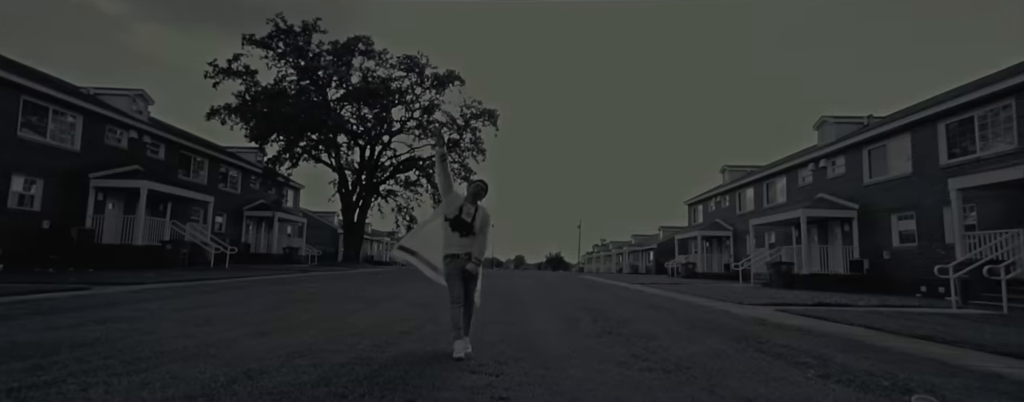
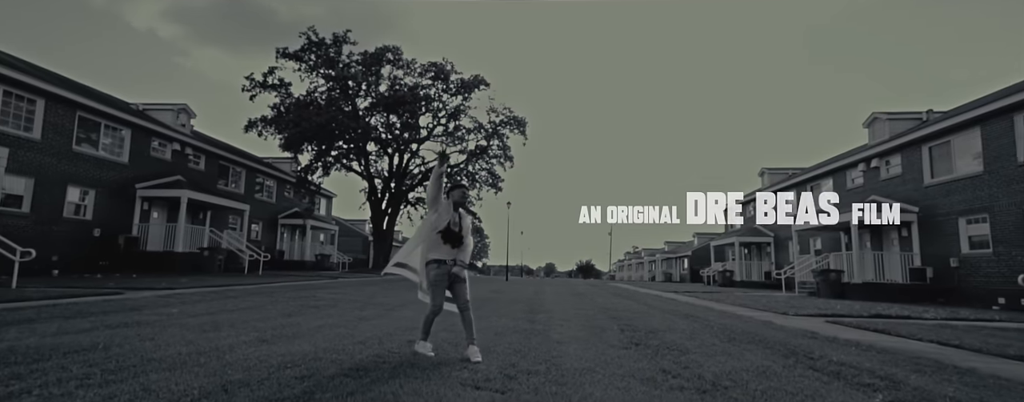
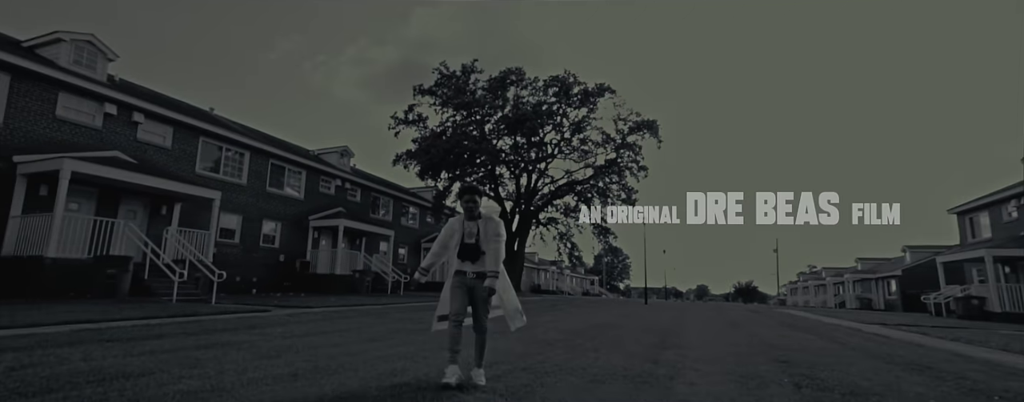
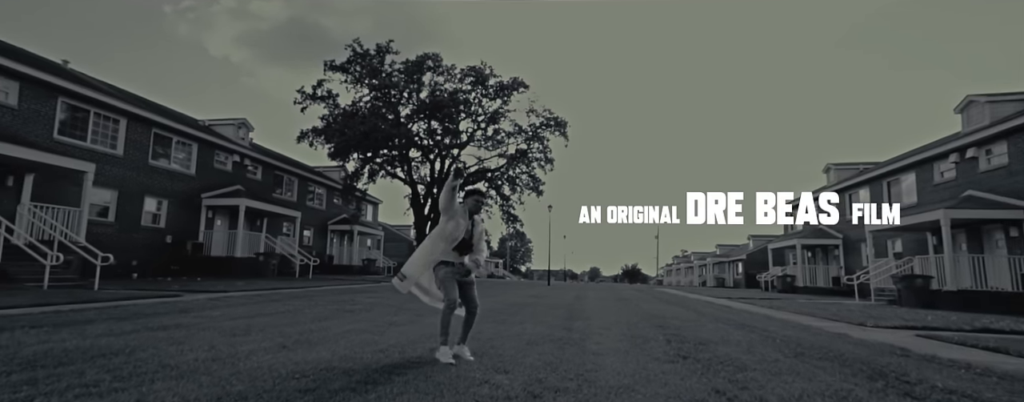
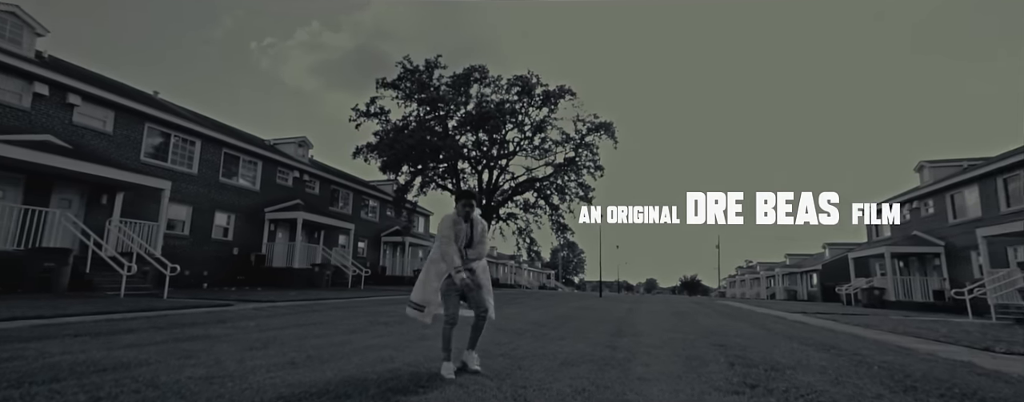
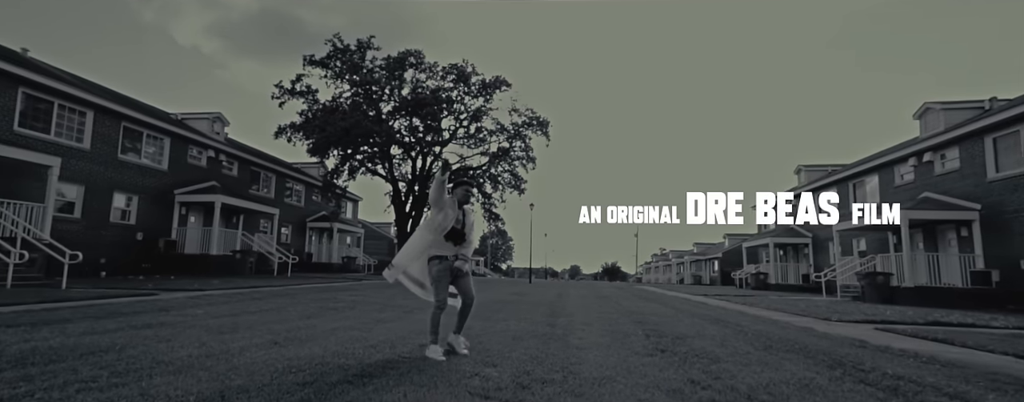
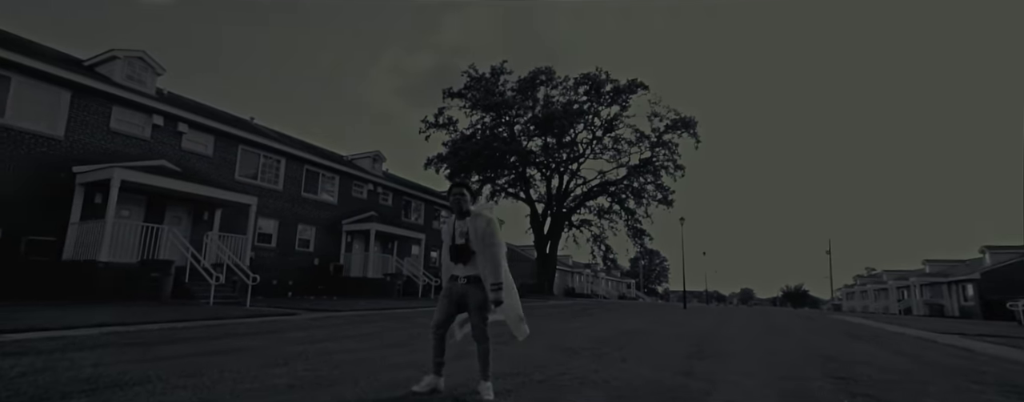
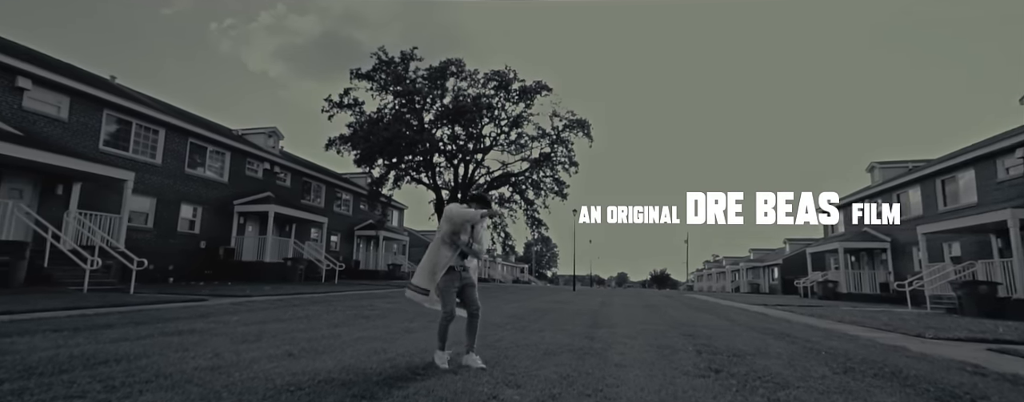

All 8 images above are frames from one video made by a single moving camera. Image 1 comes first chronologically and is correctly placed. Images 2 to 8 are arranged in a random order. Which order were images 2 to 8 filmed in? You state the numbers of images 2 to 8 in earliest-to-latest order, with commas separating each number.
2, 6, 4, 8, 5, 3, 7
